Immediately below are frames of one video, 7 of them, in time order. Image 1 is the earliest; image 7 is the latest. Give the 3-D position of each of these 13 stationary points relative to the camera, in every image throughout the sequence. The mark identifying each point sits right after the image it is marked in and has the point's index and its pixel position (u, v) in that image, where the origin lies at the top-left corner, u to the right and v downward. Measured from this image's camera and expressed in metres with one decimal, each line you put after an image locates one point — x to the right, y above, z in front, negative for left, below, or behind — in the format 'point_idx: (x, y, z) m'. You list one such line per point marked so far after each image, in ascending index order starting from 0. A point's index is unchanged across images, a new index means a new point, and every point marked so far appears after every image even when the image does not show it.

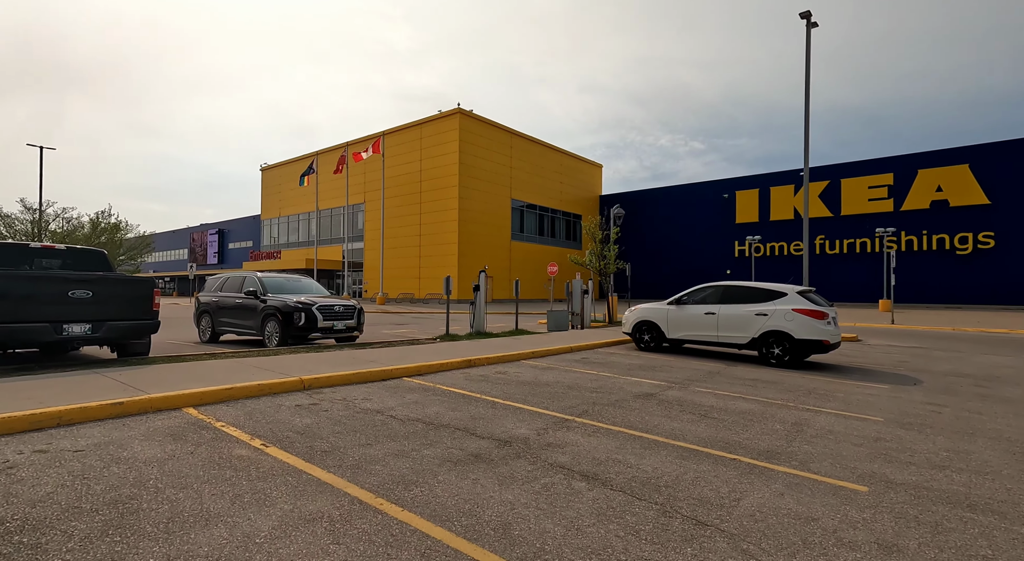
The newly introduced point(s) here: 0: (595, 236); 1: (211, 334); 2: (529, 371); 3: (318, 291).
0: (+3.0, +1.6, +19.8) m
1: (-7.9, -1.4, +14.1) m
2: (+0.3, -1.5, +9.1) m
3: (-5.1, -0.3, +14.1) m
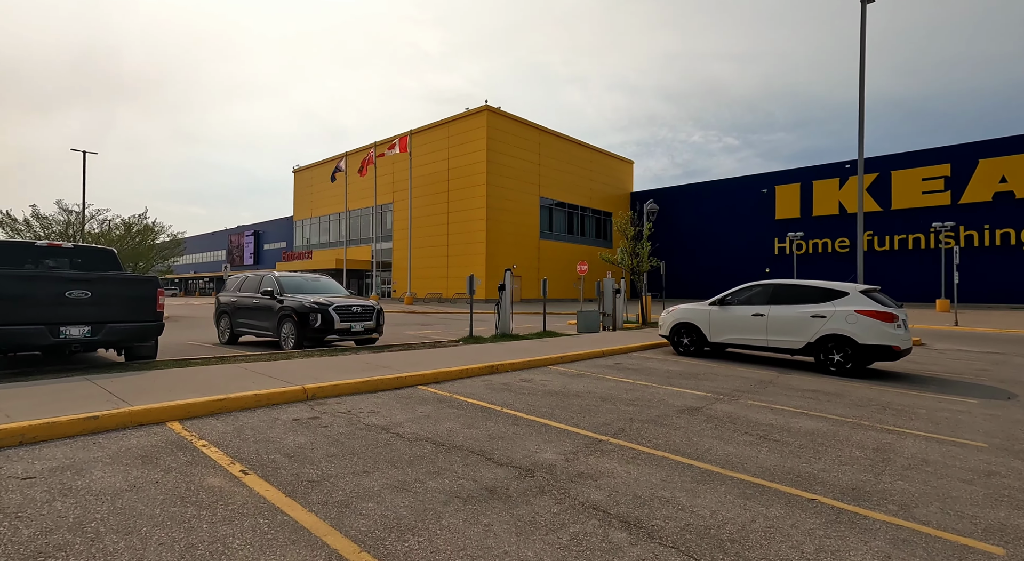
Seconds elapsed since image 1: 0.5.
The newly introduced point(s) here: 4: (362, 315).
0: (+4.0, +1.7, +18.8) m
1: (-7.2, -1.4, +13.7) m
2: (+0.7, -1.5, +8.2) m
3: (-4.4, -0.3, +13.6) m
4: (-3.4, -0.8, +12.1) m
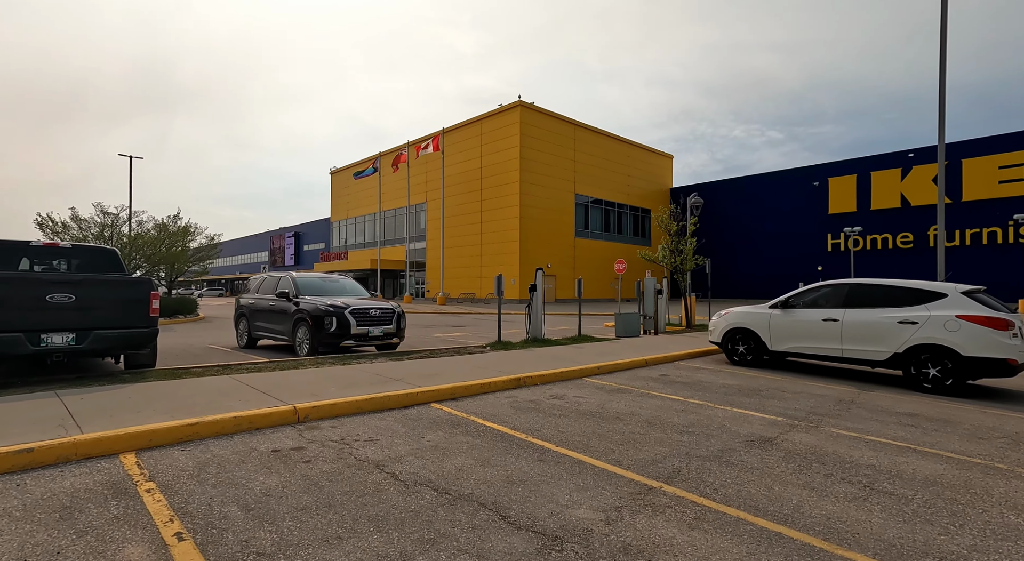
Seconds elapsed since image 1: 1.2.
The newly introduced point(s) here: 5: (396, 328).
0: (+5.1, +1.7, +17.4) m
1: (-6.4, -1.4, +13.0) m
2: (+1.1, -1.5, +7.1) m
3: (-3.7, -0.3, +12.7) m
4: (-2.7, -0.8, +11.2) m
5: (-2.5, -1.0, +11.5) m
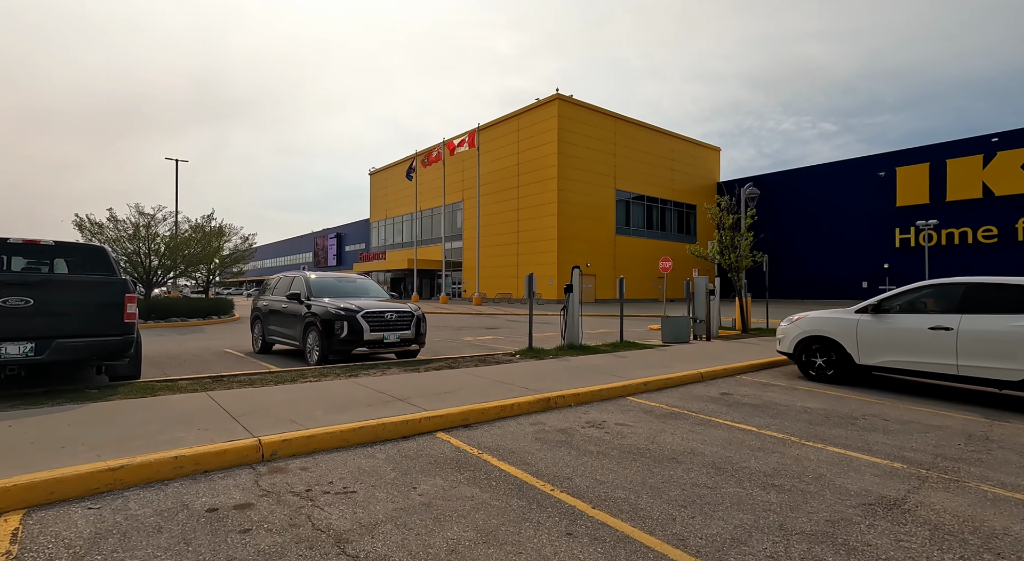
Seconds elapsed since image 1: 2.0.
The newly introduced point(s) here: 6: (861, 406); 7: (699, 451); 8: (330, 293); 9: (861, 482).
0: (+6.1, +1.7, +15.7) m
1: (-5.7, -1.4, +12.2) m
2: (+1.4, -1.5, +5.7) m
3: (-3.0, -0.3, +11.7) m
4: (-2.1, -0.8, +10.1) m
5: (-1.9, -1.0, +10.4) m
6: (+4.2, -1.5, +6.5) m
7: (+1.7, -1.5, +4.8) m
8: (-3.8, -0.3, +11.2) m
9: (+2.7, -1.5, +4.0) m
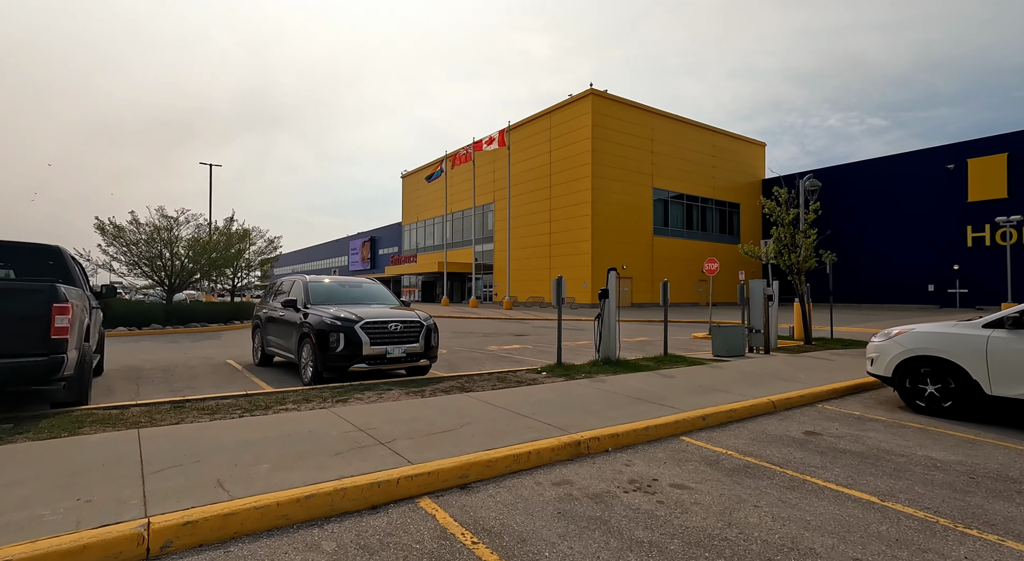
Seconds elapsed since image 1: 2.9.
0: (+6.9, +1.6, +13.8) m
1: (-5.1, -1.5, +11.0) m
2: (+1.5, -1.6, +4.0) m
3: (-2.4, -0.4, +10.3) m
4: (-1.7, -0.9, +8.7) m
5: (-1.5, -1.1, +8.9) m
6: (+4.4, -1.5, +4.7) m
7: (+1.7, -1.6, +3.1) m
8: (-3.3, -0.4, +9.9) m
9: (+2.7, -1.5, +2.3) m
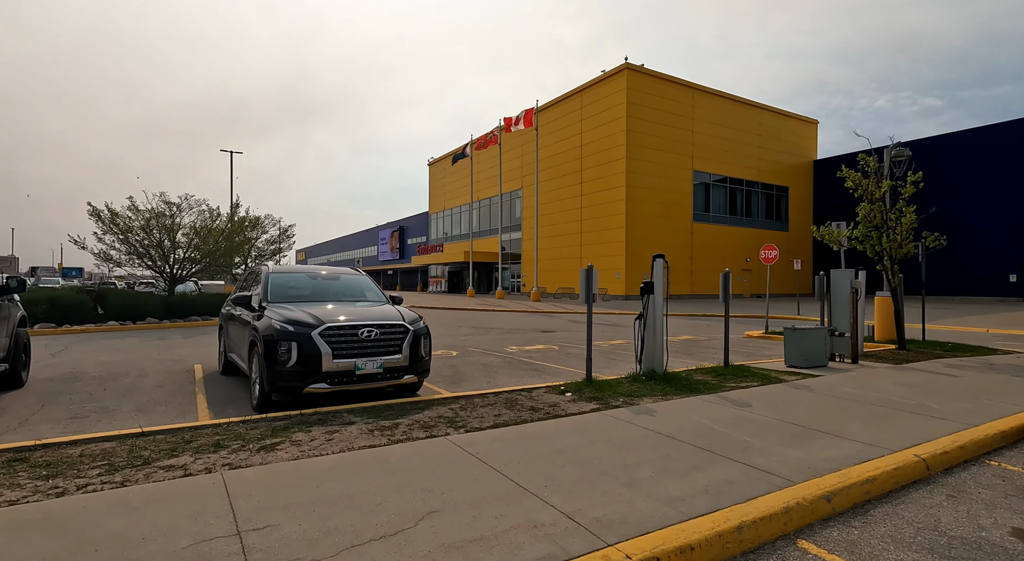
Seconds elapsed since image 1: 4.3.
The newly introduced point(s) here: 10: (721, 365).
0: (+7.3, +1.8, +11.1) m
1: (-4.8, -1.4, +9.0) m
2: (+1.4, -1.5, +1.7) m
3: (-2.2, -0.3, +8.2) m
4: (-1.6, -0.8, +6.5) m
5: (-1.3, -1.0, +6.8) m
6: (+4.3, -1.5, +2.2) m
7: (+1.6, -1.5, +0.8) m
8: (-3.1, -0.2, +7.8) m
9: (+2.4, -1.5, 0.0) m
10: (+3.4, -1.4, +8.8) m
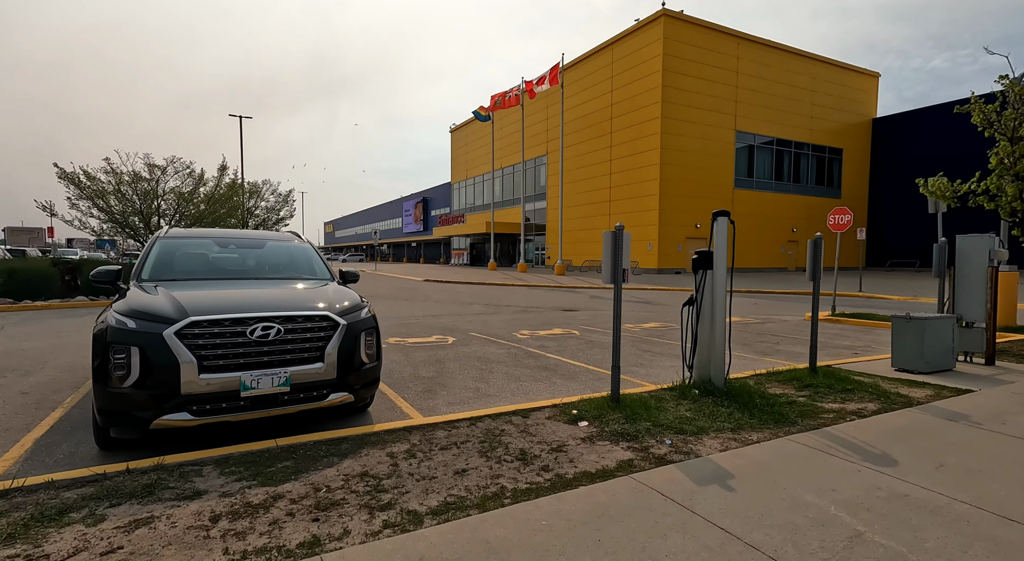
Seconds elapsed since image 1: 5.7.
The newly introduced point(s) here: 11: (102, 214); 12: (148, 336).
0: (+7.4, +2.3, +8.1) m
1: (-4.9, -1.0, +6.9) m
2: (+1.0, -1.5, -0.8) m
3: (-2.3, +0.1, +5.8) m
4: (-1.7, -0.5, +4.2) m
5: (-1.4, -0.7, +4.4) m
6: (+3.9, -1.5, -0.5) m
7: (+1.1, -1.6, -1.7) m
8: (-3.2, +0.1, +5.5) m
9: (+2.0, -1.6, -2.6) m
10: (+3.4, -1.0, +6.2) m
11: (-13.8, +2.3, +18.1) m
12: (-2.6, -0.4, +3.8) m
